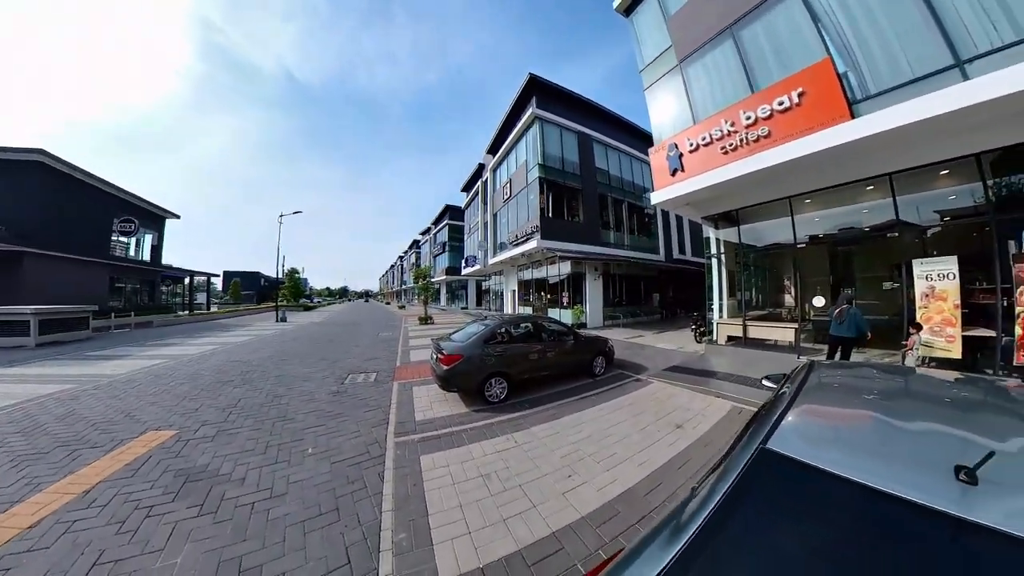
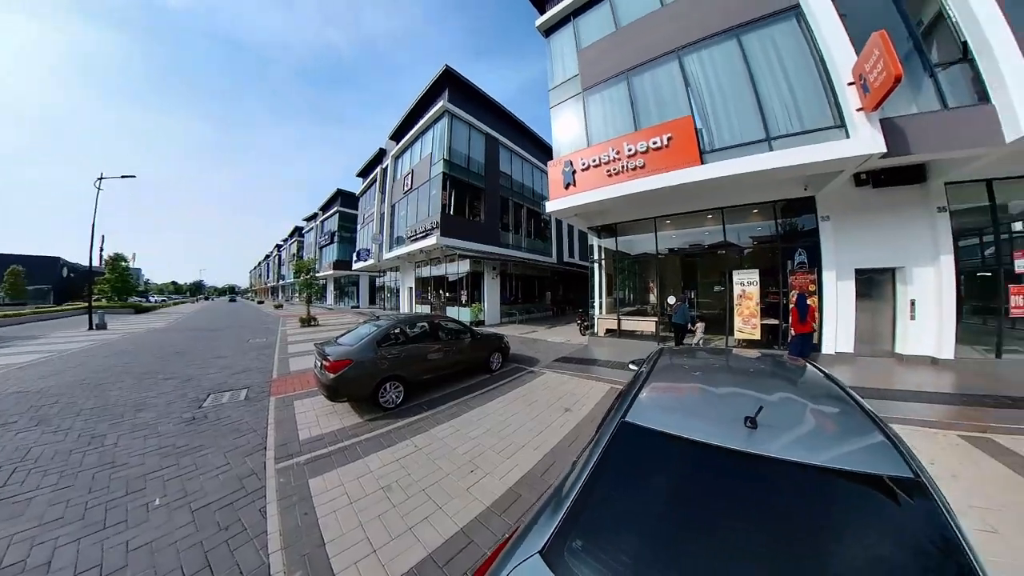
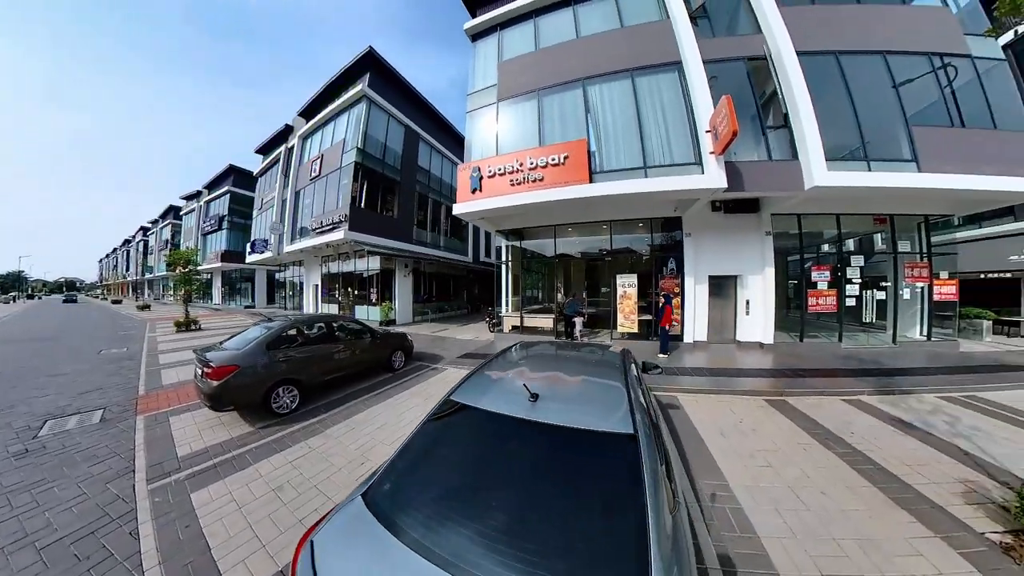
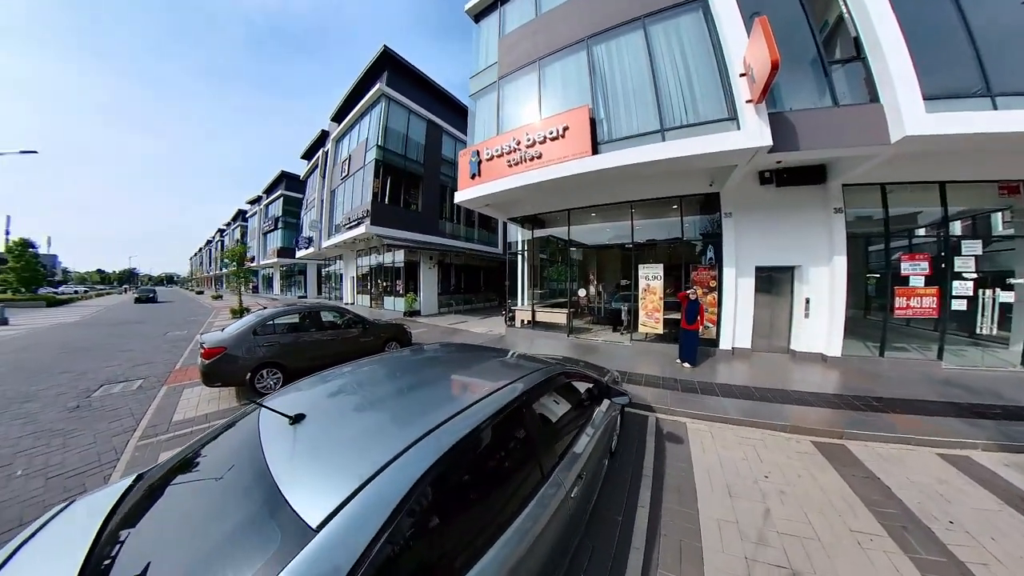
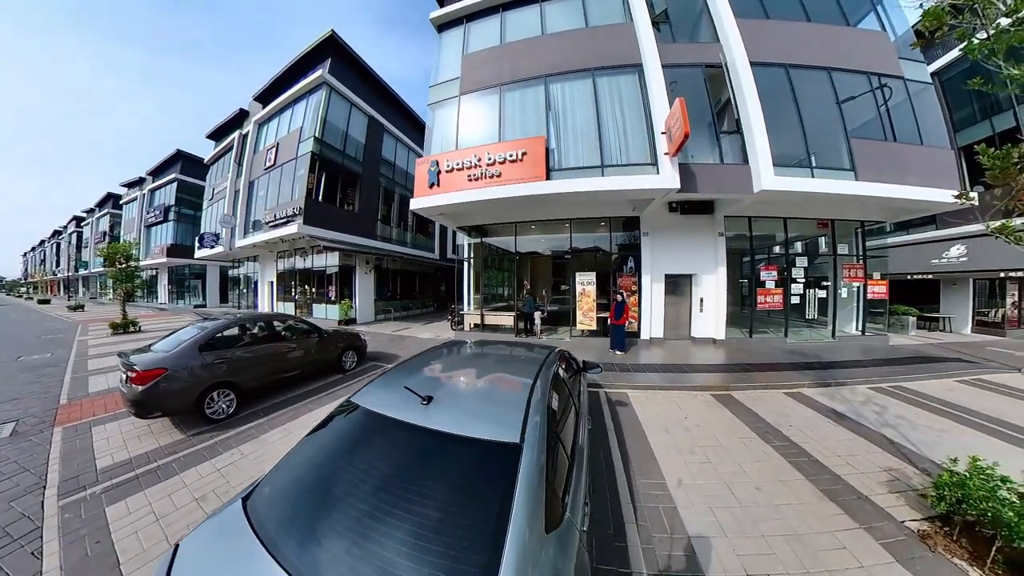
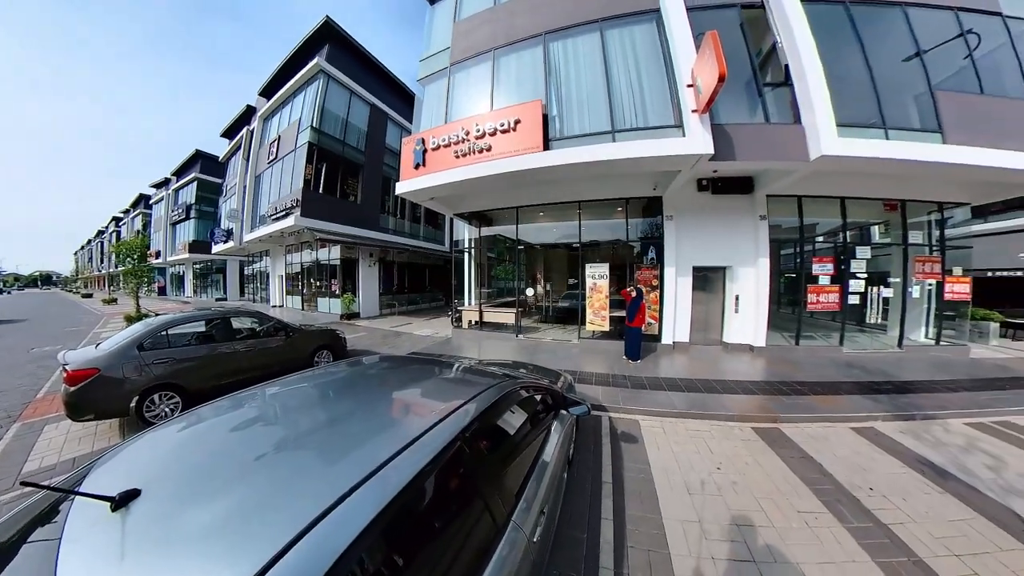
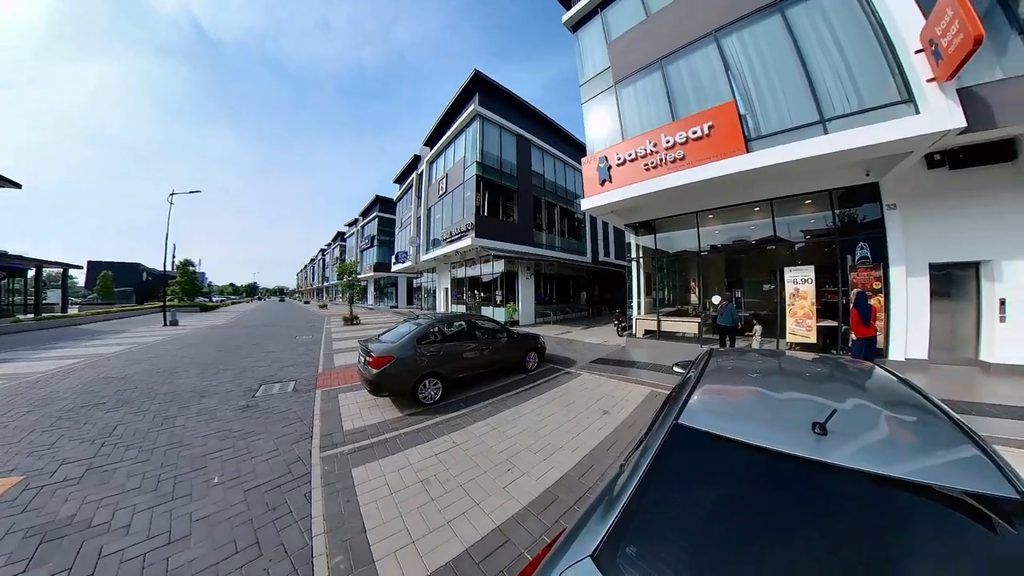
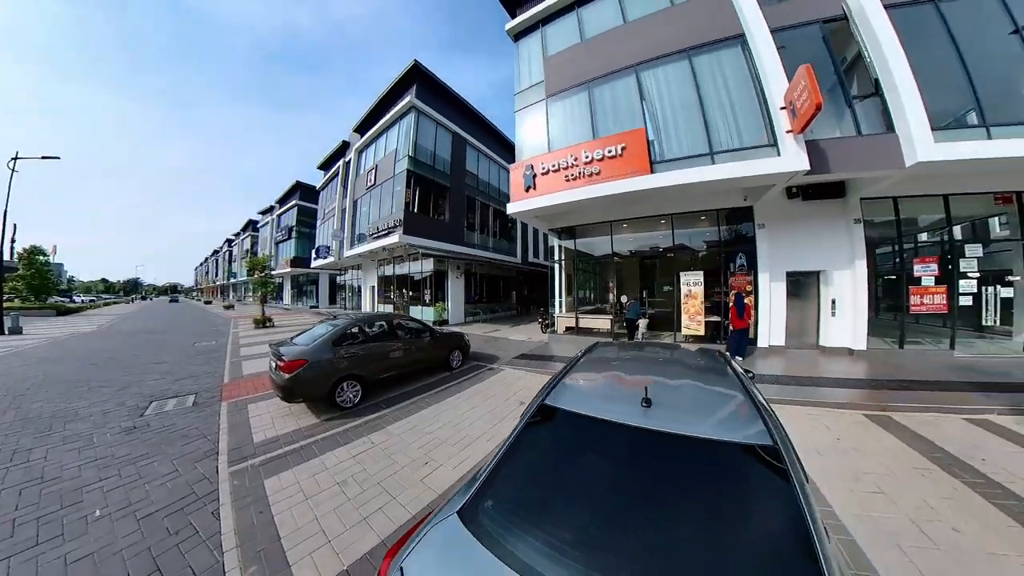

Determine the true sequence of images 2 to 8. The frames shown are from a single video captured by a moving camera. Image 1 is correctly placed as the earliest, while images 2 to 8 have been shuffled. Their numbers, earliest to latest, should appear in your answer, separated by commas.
7, 2, 8, 3, 5, 4, 6
